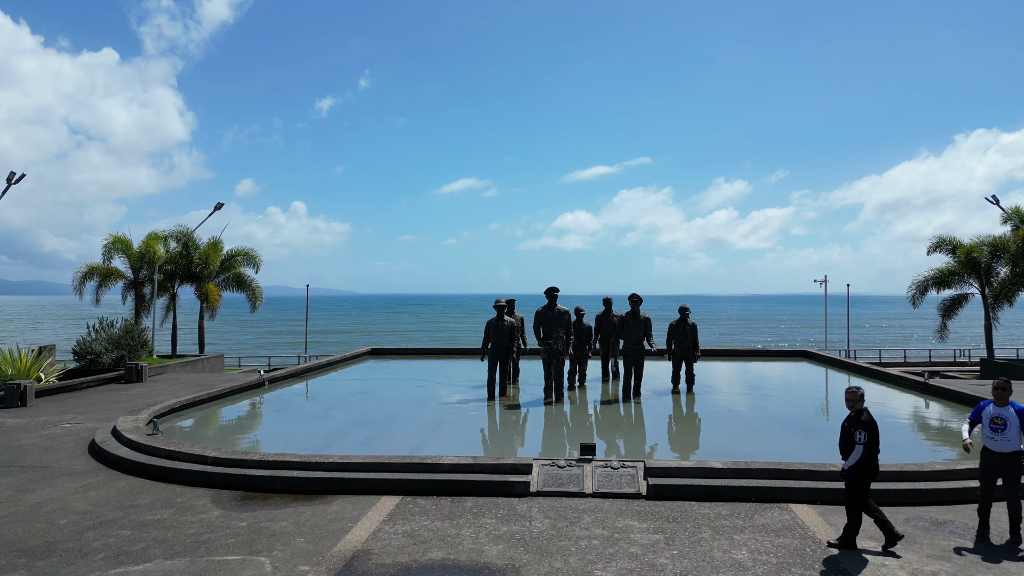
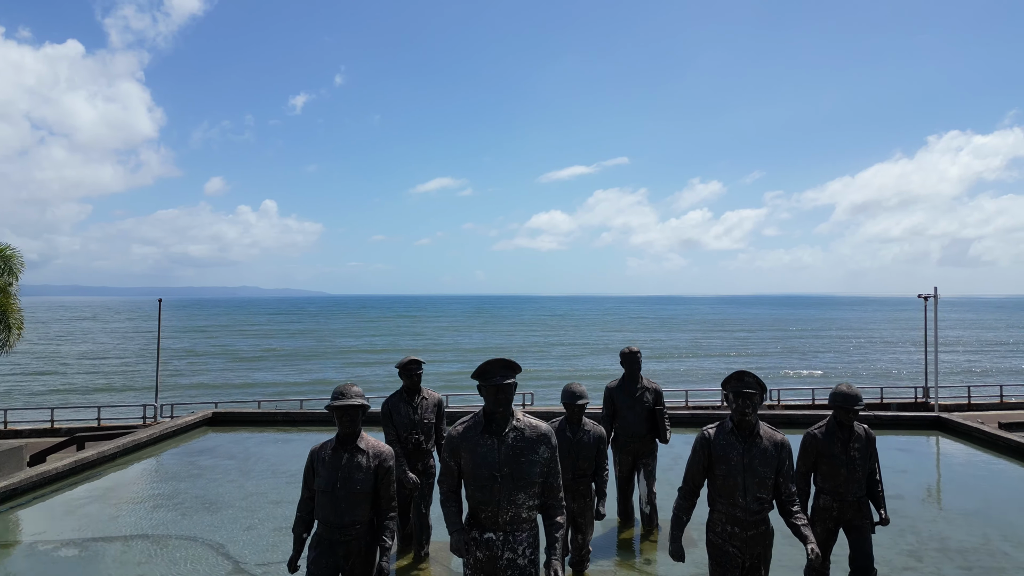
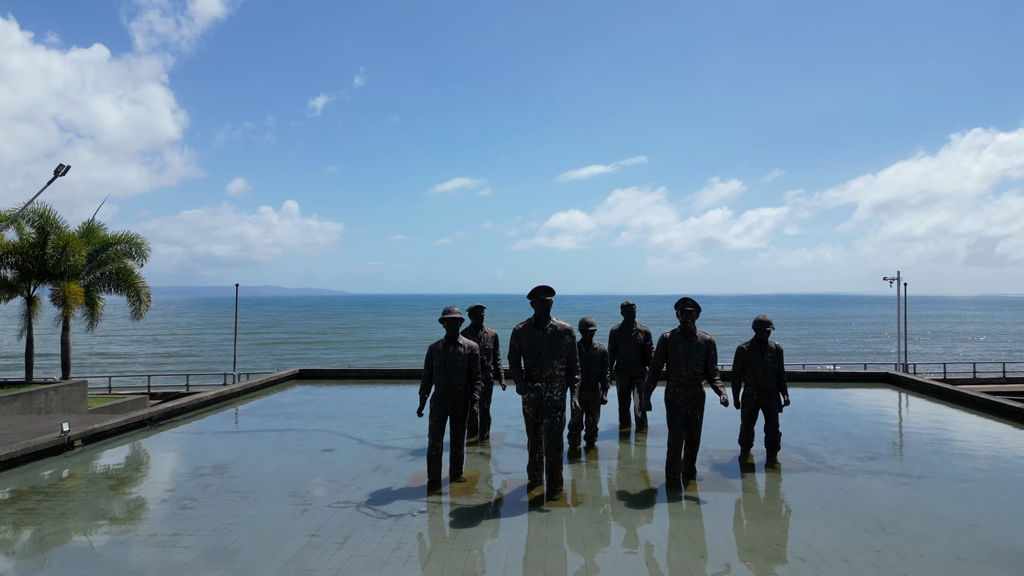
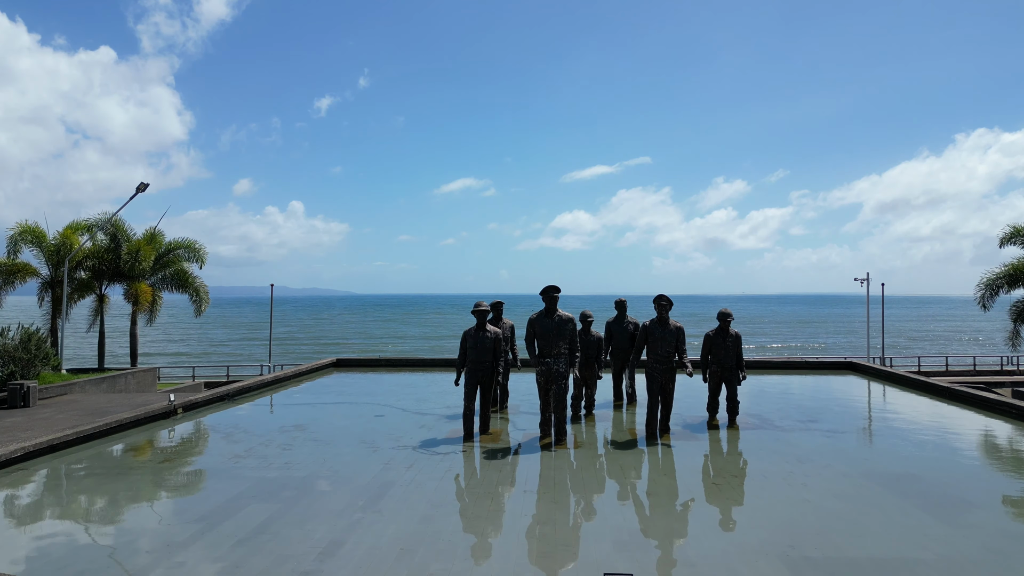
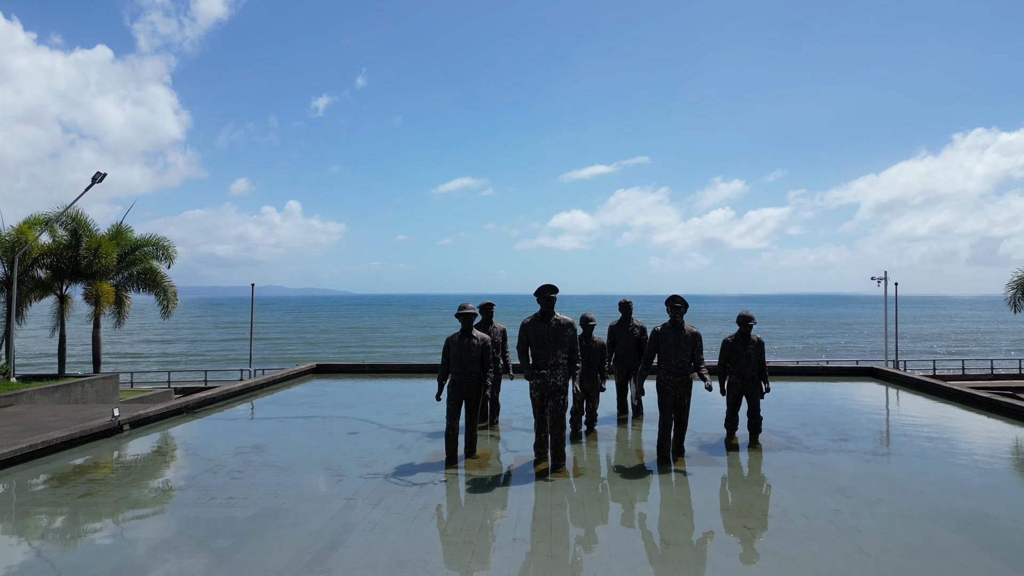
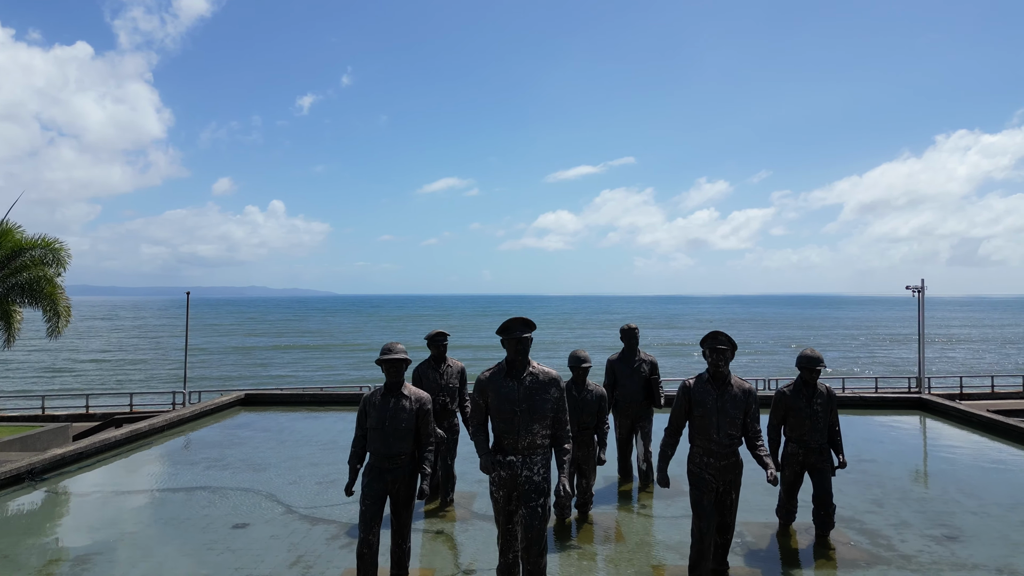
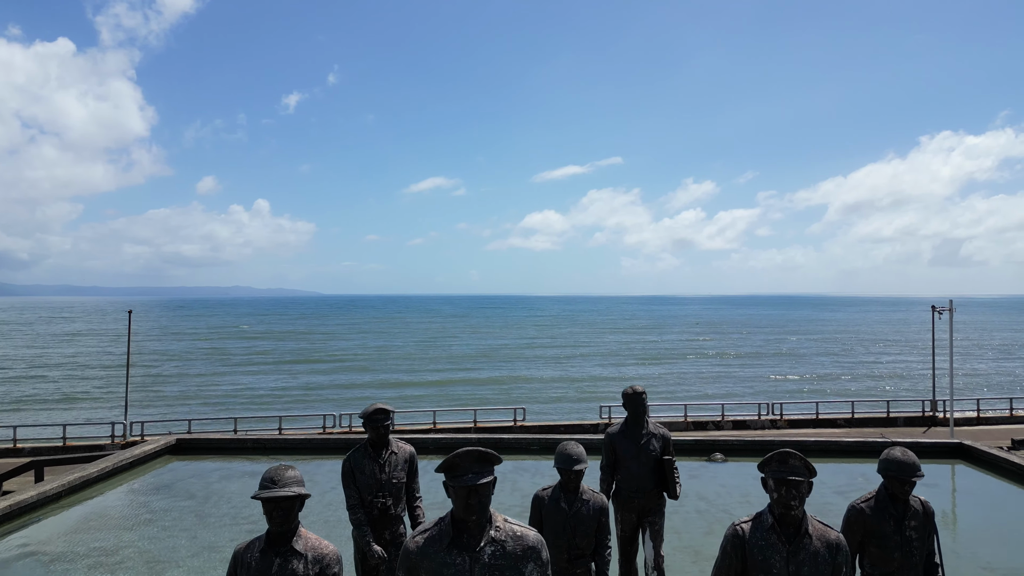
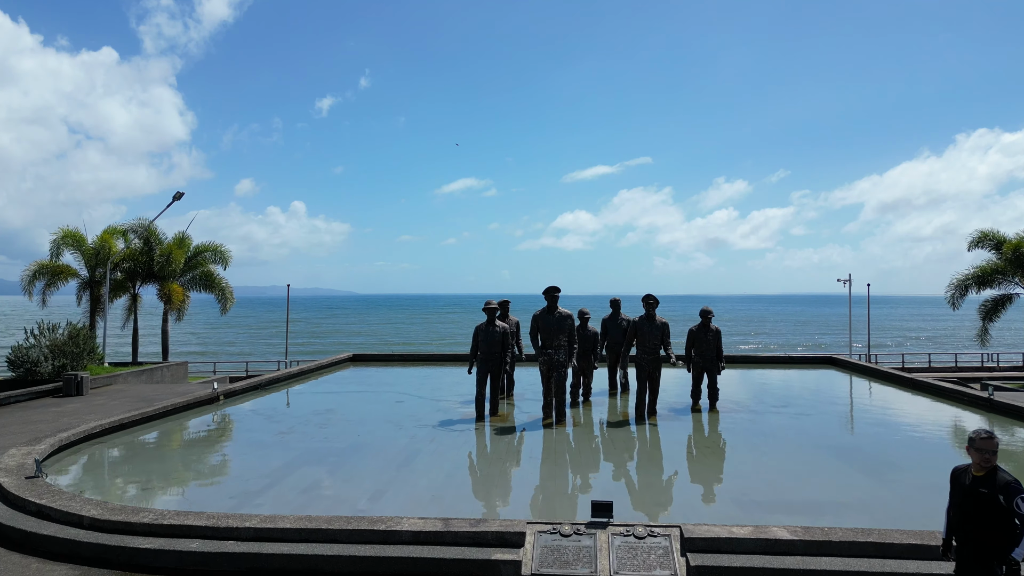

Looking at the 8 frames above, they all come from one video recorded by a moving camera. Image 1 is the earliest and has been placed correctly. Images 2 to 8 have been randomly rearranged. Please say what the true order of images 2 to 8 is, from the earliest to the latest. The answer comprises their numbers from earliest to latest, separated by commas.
8, 4, 5, 3, 6, 2, 7
